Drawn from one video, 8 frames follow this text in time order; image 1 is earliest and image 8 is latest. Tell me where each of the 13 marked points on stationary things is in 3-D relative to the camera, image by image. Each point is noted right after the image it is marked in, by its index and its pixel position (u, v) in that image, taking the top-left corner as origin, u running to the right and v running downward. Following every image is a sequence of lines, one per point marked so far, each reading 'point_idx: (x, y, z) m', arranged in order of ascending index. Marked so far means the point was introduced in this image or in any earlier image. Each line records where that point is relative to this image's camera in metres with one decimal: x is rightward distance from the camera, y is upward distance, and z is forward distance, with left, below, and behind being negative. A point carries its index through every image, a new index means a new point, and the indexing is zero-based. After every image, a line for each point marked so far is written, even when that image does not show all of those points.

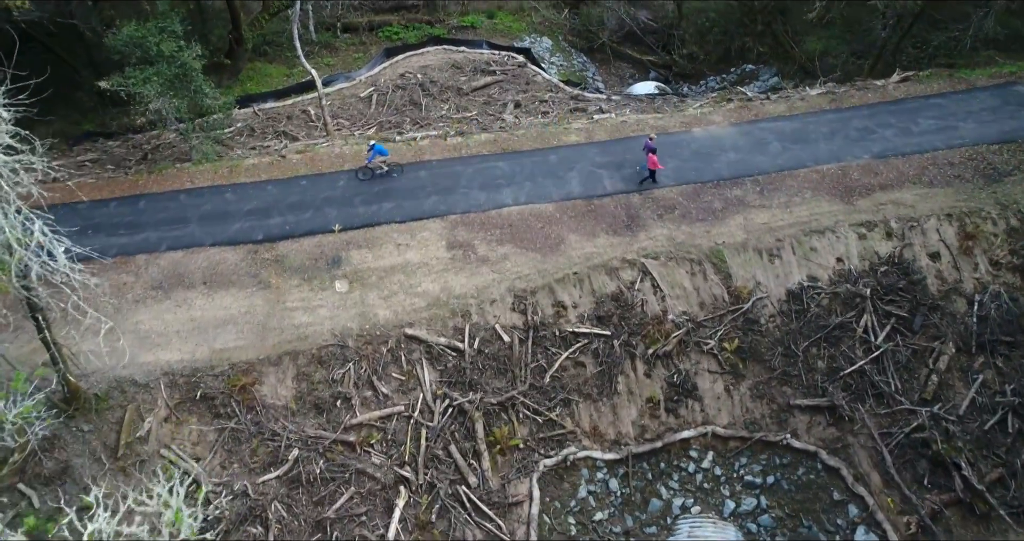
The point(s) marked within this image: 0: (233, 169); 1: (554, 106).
0: (-3.4, +1.2, +12.7) m
1: (+0.6, +2.5, +15.8) m
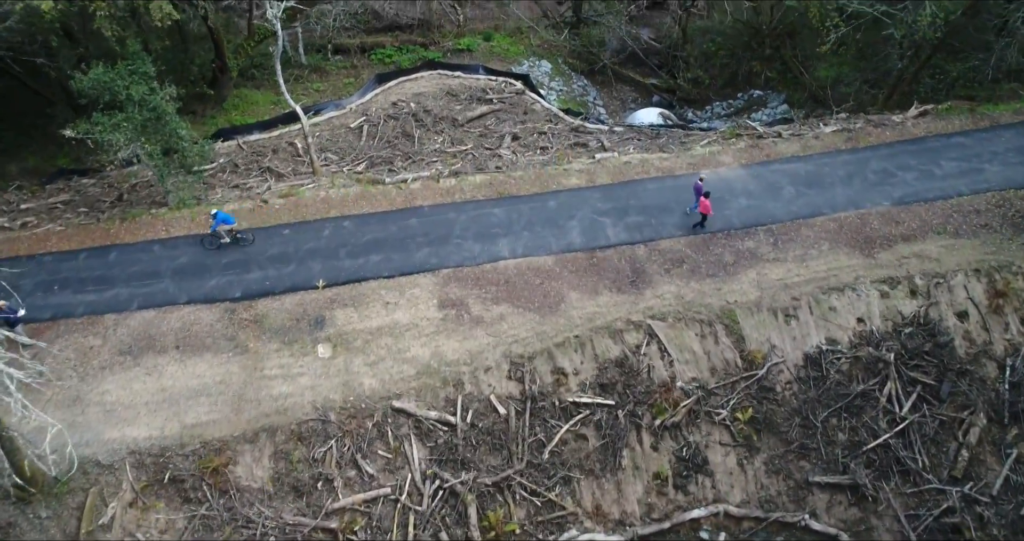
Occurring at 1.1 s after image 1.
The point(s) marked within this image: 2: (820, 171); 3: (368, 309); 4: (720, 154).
0: (-3.5, +0.6, +11.9) m
1: (+0.6, +1.9, +15.1) m
2: (+3.7, +1.2, +12.3) m
3: (-1.4, -0.4, +10.4) m
4: (+2.6, +1.4, +12.8) m
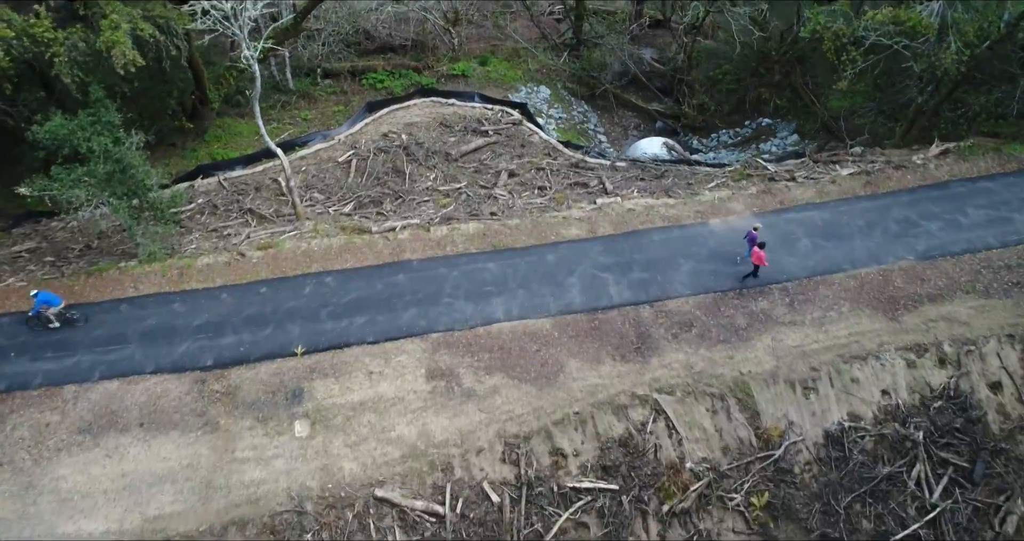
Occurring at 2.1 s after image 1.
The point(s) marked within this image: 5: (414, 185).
0: (-3.5, 0.0, +11.1) m
1: (+0.6, +1.3, +14.2) m
2: (+3.6, +0.5, +11.5) m
3: (-1.5, -1.0, +9.6) m
4: (+2.5, +0.8, +12.0) m
5: (-1.3, +1.2, +14.3) m
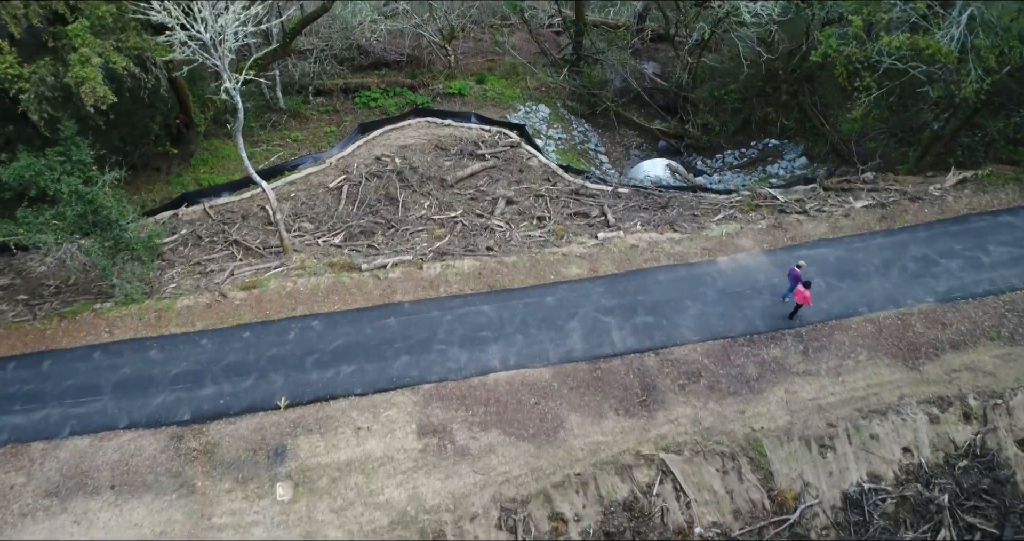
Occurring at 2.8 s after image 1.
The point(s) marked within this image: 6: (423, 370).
0: (-3.5, -0.4, +10.5) m
1: (+0.5, +0.8, +13.6) m
2: (+3.6, +0.1, +10.9) m
3: (-1.5, -1.4, +9.0) m
4: (+2.5, +0.4, +11.4) m
5: (-1.4, +0.7, +13.7) m
6: (-0.8, -0.9, +9.6) m
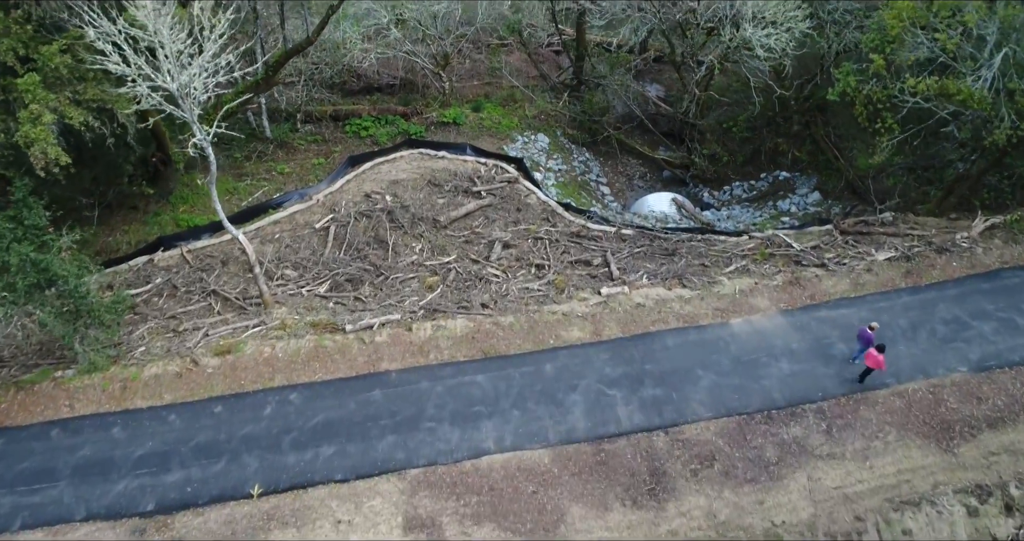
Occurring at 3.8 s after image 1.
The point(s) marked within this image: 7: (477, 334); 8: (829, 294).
0: (-3.6, -1.0, +9.7) m
1: (+0.5, +0.2, +12.8) m
2: (+3.5, -0.5, +10.1) m
3: (-1.6, -2.0, +8.1) m
4: (+2.4, -0.2, +10.6) m
5: (-1.4, +0.1, +12.8) m
6: (-0.9, -1.5, +8.8) m
7: (-0.3, -0.6, +10.2) m
8: (+3.2, -0.2, +10.5) m
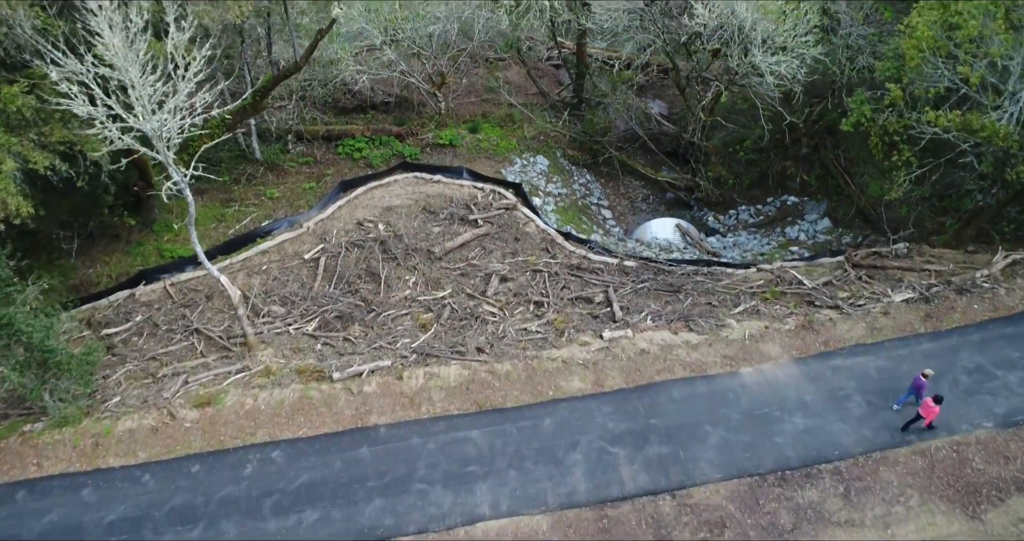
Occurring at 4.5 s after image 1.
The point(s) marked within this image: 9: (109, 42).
0: (-3.6, -1.5, +9.1) m
1: (+0.5, -0.2, +12.2) m
2: (+3.5, -0.9, +9.5) m
3: (-1.6, -2.5, +7.6) m
4: (+2.4, -0.7, +10.0) m
5: (-1.4, -0.3, +12.3) m
6: (-0.9, -1.9, +8.2) m
7: (-0.4, -1.0, +9.6) m
8: (+3.2, -0.7, +10.0) m
9: (-2.8, +1.6, +7.3) m
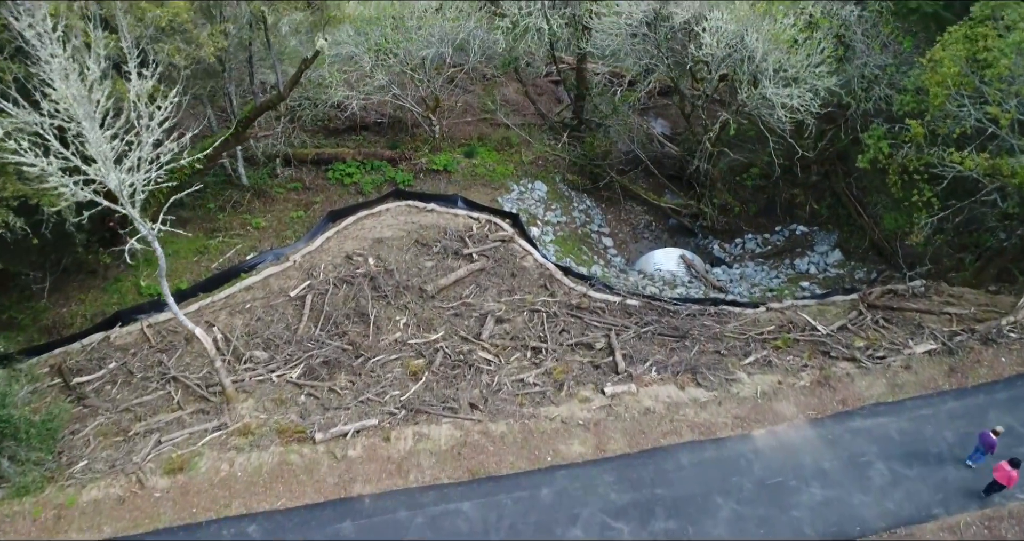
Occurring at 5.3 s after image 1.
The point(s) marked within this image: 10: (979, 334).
0: (-3.6, -1.9, +8.4) m
1: (+0.4, -0.7, +11.6) m
2: (+3.5, -1.4, +8.9) m
3: (-1.6, -2.9, +6.9) m
4: (+2.4, -1.1, +9.4) m
5: (-1.5, -0.8, +11.6) m
6: (-0.9, -2.4, +7.6) m
7: (-0.4, -1.5, +8.9) m
8: (+3.1, -1.1, +9.3) m
9: (-2.9, +1.1, +6.6) m
10: (+4.6, -0.6, +10.1) m
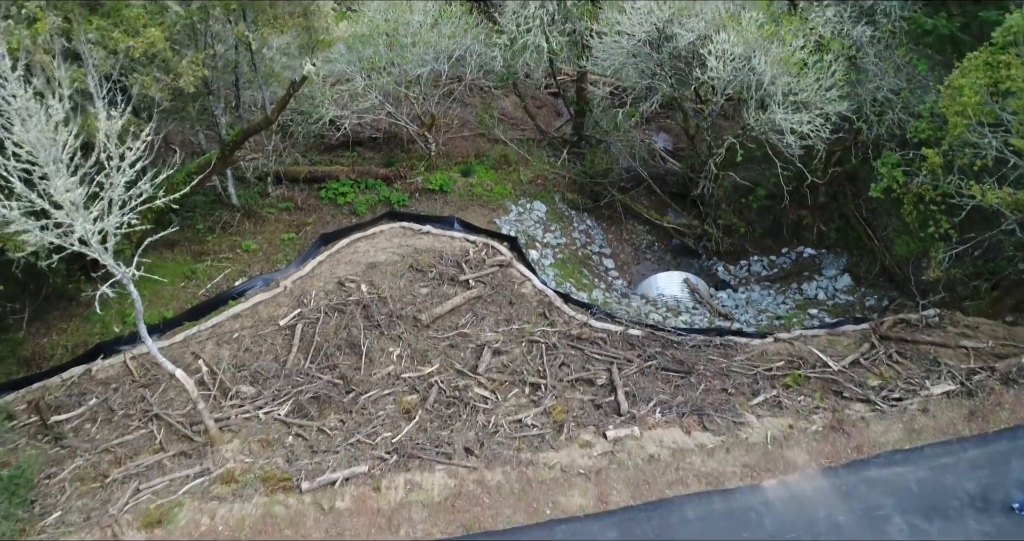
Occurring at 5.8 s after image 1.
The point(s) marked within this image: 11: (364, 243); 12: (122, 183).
0: (-3.7, -2.3, +8.0) m
1: (+0.4, -1.0, +11.1) m
2: (+3.4, -1.7, +8.4) m
3: (-1.7, -3.3, +6.4) m
4: (+2.4, -1.5, +8.9) m
5: (-1.5, -1.1, +11.1) m
6: (-1.0, -2.8, +7.1) m
7: (-0.4, -1.8, +8.5) m
8: (+3.1, -1.5, +8.9) m
9: (-2.9, +0.8, +6.2) m
10: (+4.5, -0.9, +9.6) m
11: (-1.9, +0.3, +13.7) m
12: (-2.5, +0.6, +6.7) m
